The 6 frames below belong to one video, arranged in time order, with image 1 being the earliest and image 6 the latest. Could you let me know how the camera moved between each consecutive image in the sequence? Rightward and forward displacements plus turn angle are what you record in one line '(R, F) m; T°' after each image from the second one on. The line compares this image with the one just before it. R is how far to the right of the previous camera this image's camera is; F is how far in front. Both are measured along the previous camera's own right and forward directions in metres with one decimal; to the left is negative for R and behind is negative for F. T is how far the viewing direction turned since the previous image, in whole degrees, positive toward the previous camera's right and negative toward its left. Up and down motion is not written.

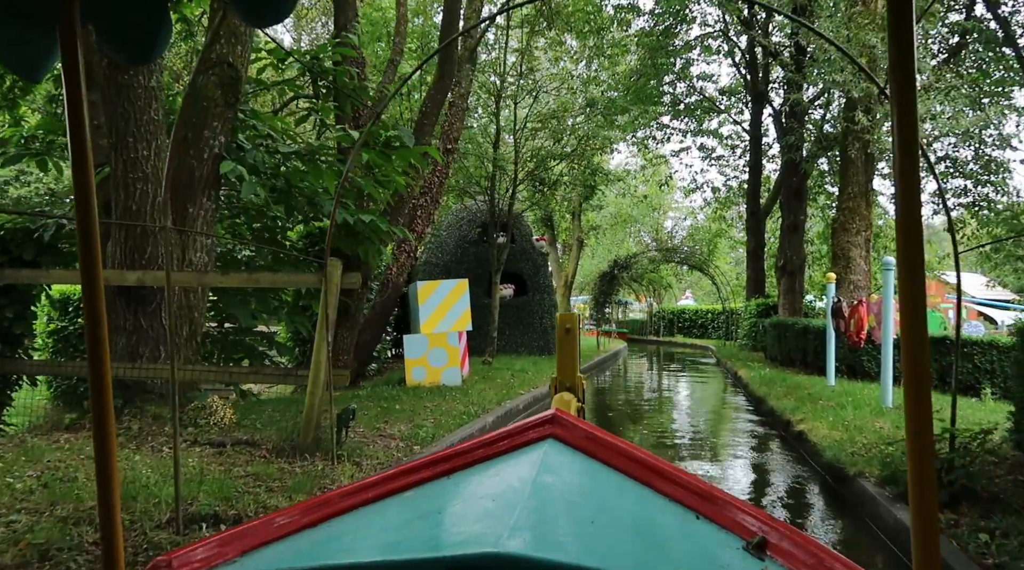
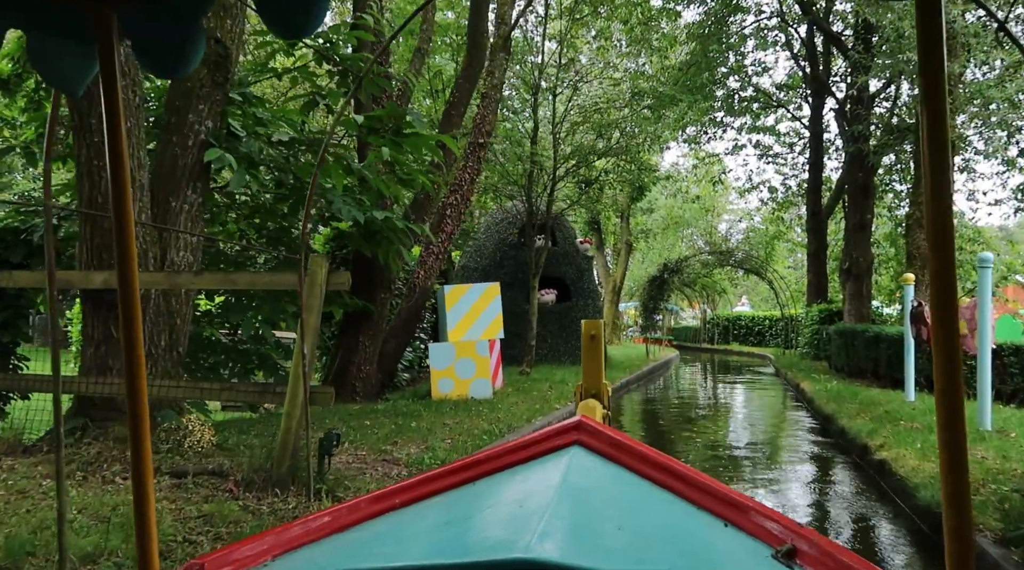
(+0.2, +0.9) m; -4°
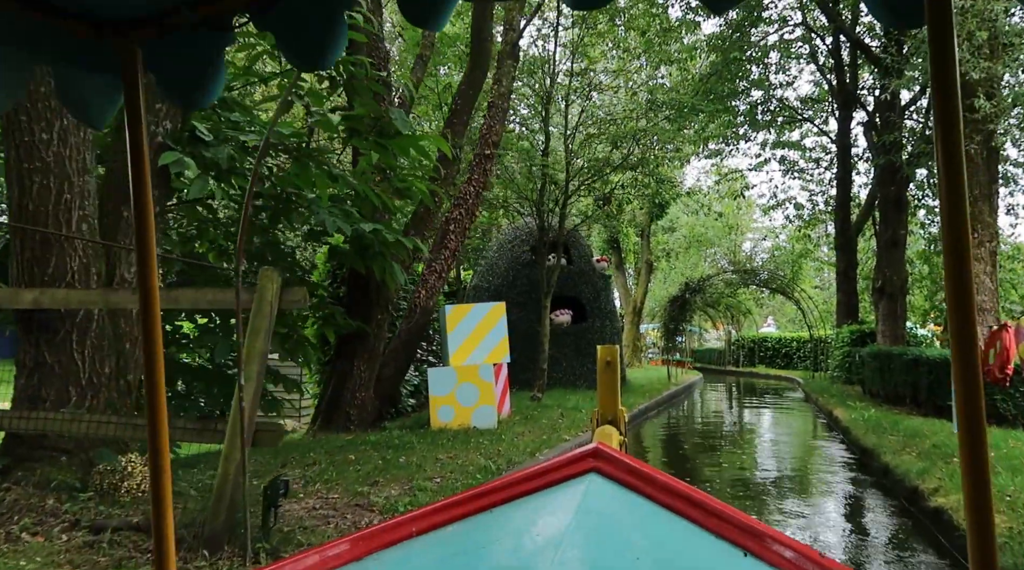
(+0.2, +0.7) m; -2°
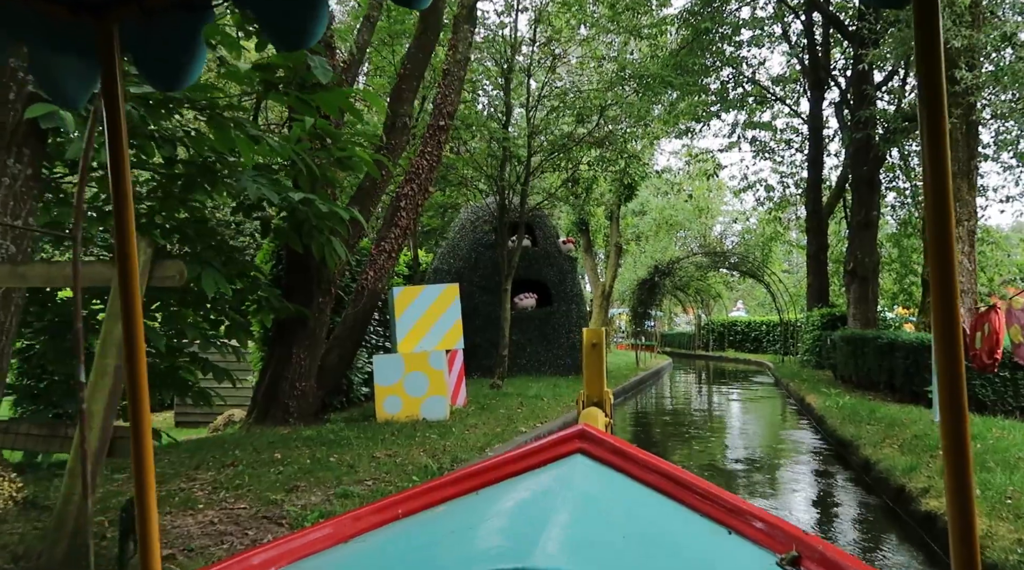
(+0.2, +0.6) m; +2°
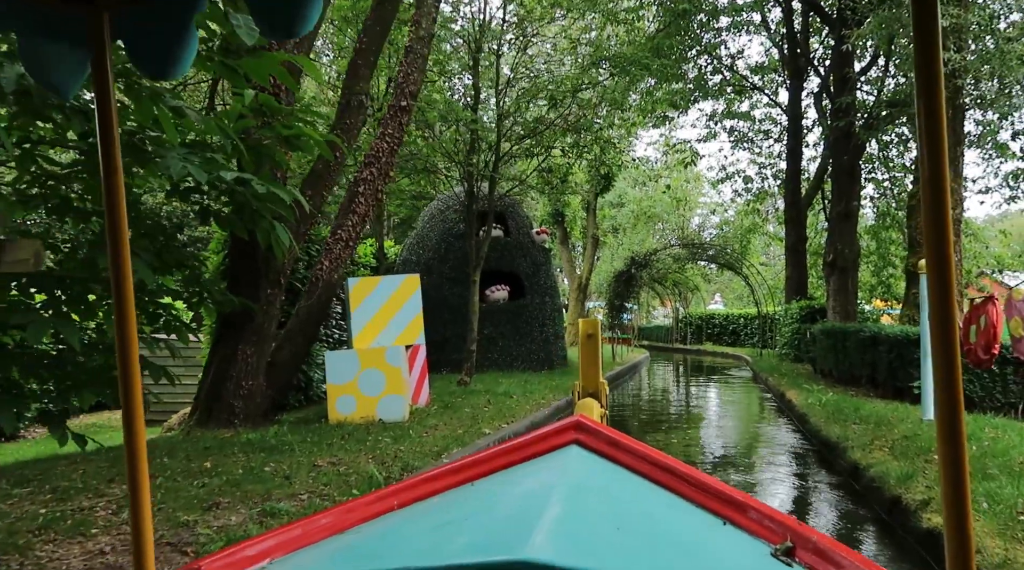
(+0.1, +0.5) m; +1°
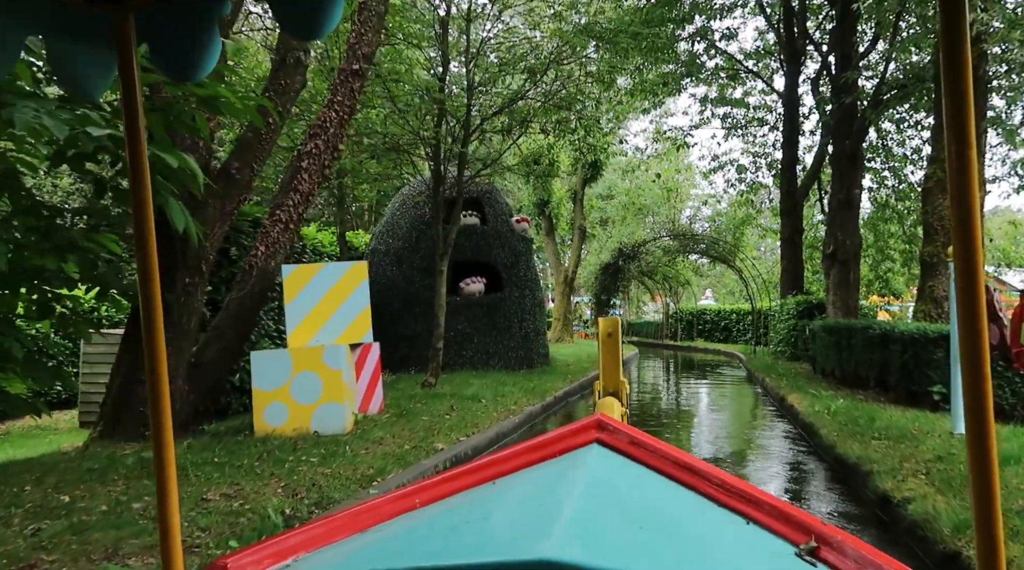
(+0.2, +1.0) m; +1°
